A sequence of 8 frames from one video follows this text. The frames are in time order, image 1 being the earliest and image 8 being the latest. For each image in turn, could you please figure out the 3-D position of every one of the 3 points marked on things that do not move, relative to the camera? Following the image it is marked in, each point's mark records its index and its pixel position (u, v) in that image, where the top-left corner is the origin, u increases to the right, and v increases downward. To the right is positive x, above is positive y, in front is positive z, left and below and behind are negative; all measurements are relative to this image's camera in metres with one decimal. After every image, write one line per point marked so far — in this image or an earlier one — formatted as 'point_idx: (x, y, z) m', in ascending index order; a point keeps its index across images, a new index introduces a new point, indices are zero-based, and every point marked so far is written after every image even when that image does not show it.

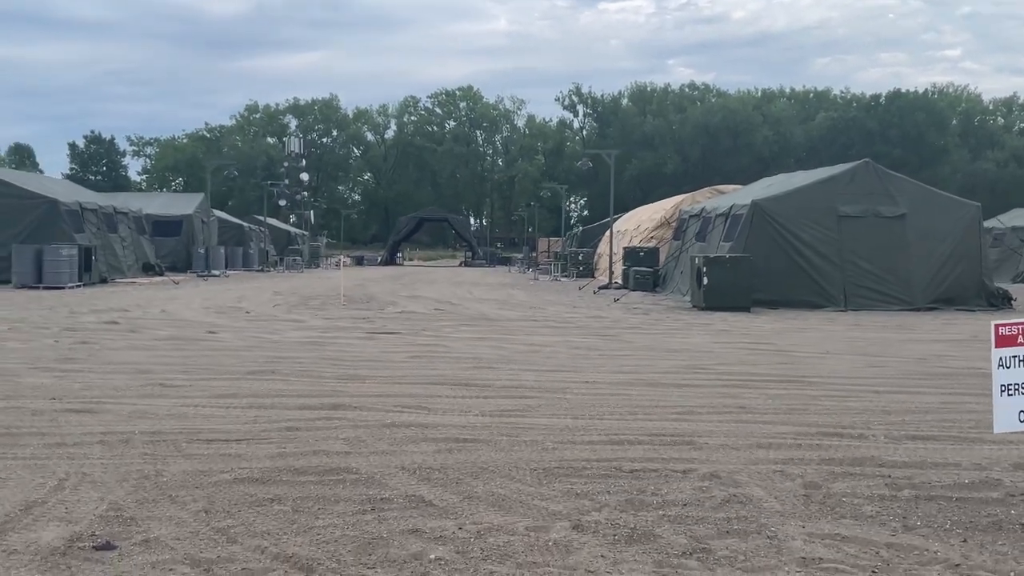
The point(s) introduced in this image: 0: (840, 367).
0: (+3.7, -0.9, +11.4) m
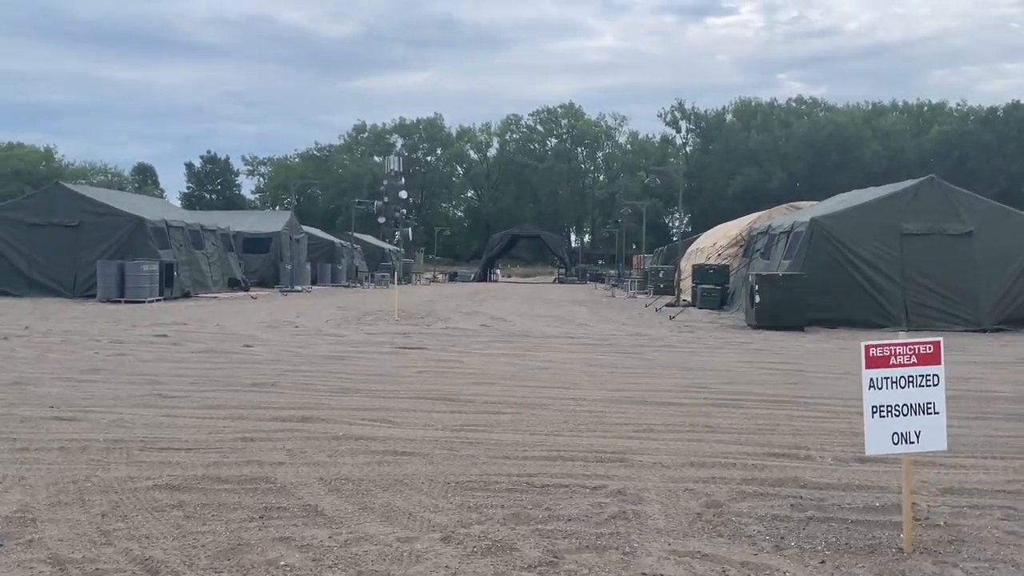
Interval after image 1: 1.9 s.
0: (+3.7, -1.1, +11.2) m
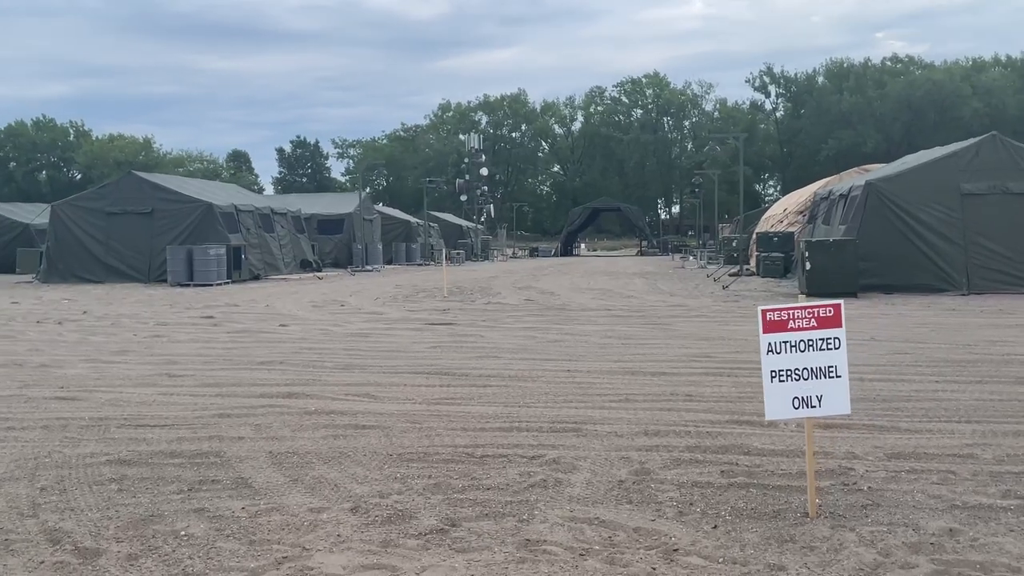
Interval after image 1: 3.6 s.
0: (+3.8, -0.7, +11.0) m
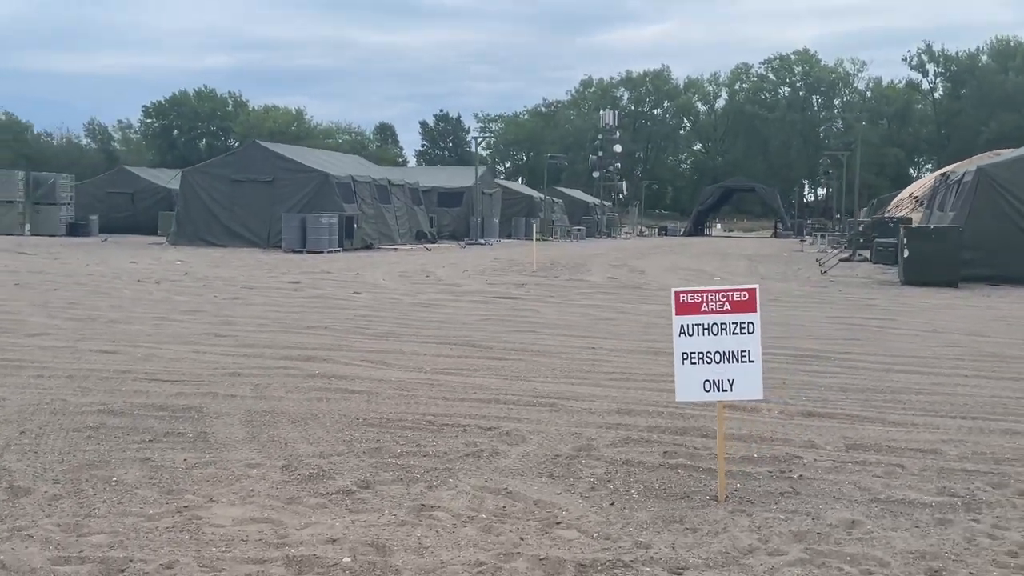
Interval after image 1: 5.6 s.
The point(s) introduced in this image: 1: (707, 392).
0: (+4.2, -0.6, +10.6) m
1: (+0.8, -0.4, +4.3) m
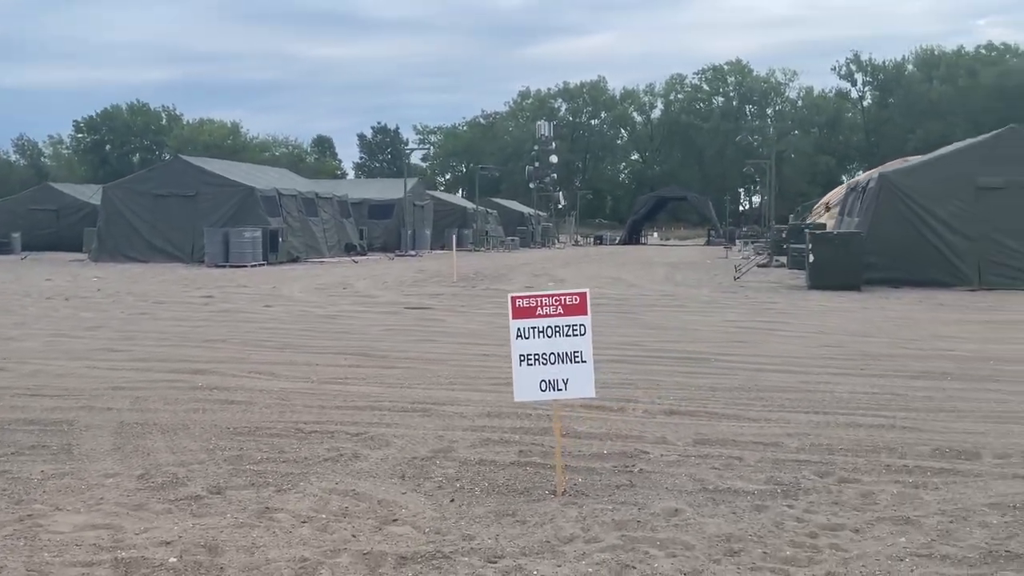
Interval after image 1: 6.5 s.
0: (+3.1, -0.6, +11.0) m
1: (+0.1, -0.5, +4.6) m
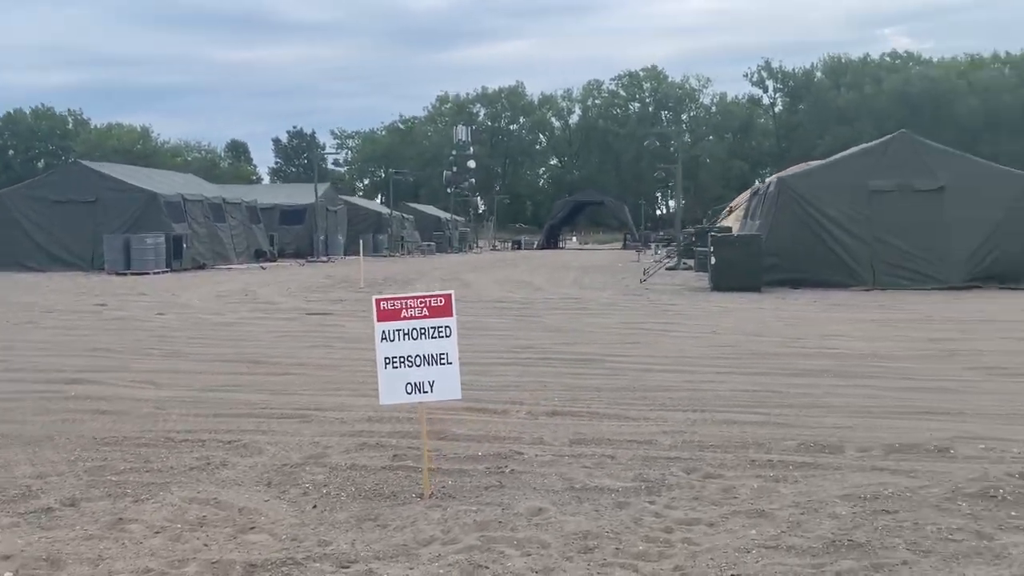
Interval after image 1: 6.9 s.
0: (+1.9, -0.6, +11.2) m
1: (-0.5, -0.5, +4.5) m
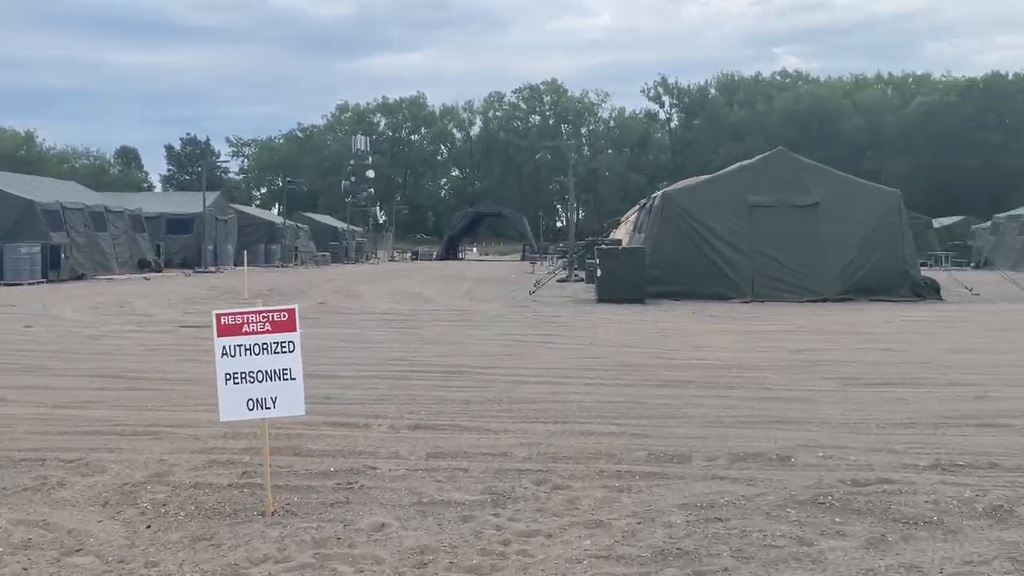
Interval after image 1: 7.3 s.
0: (+0.6, -0.8, +11.3) m
1: (-1.2, -0.5, +4.5) m
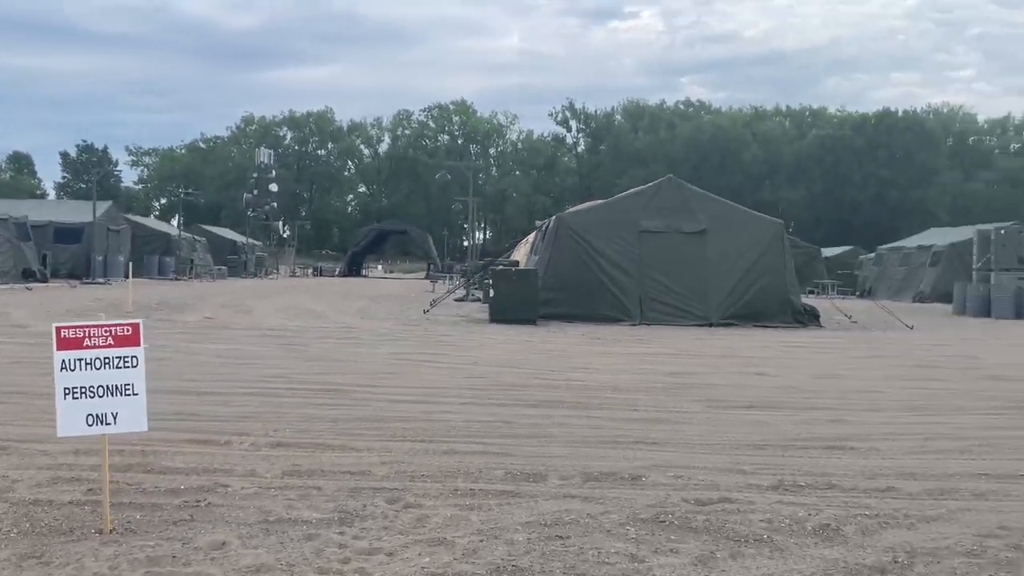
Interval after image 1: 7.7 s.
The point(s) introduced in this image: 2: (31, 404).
0: (-0.8, -1.0, +11.4) m
1: (-1.8, -0.6, +4.4) m
2: (-3.9, -0.9, +8.4) m
